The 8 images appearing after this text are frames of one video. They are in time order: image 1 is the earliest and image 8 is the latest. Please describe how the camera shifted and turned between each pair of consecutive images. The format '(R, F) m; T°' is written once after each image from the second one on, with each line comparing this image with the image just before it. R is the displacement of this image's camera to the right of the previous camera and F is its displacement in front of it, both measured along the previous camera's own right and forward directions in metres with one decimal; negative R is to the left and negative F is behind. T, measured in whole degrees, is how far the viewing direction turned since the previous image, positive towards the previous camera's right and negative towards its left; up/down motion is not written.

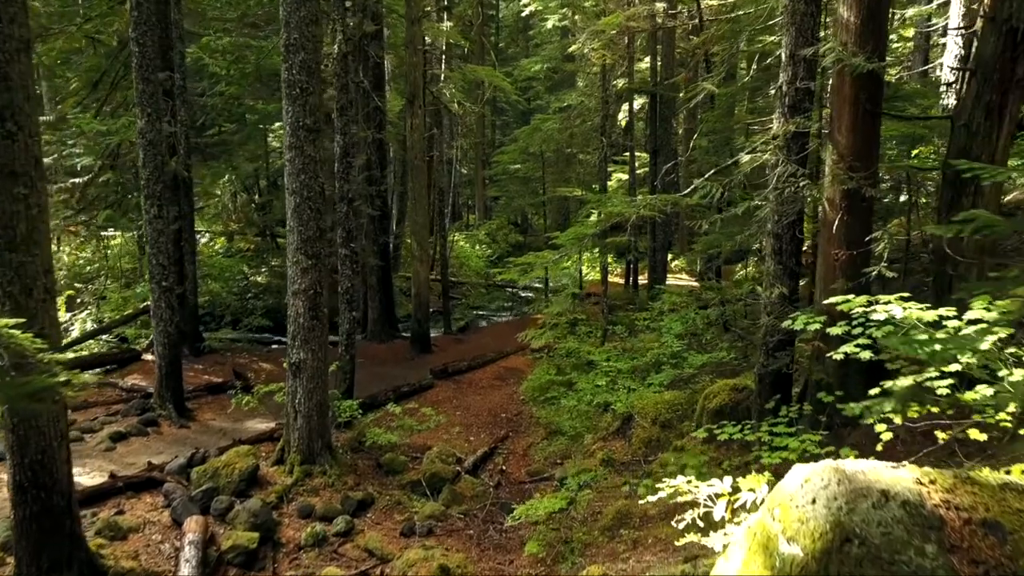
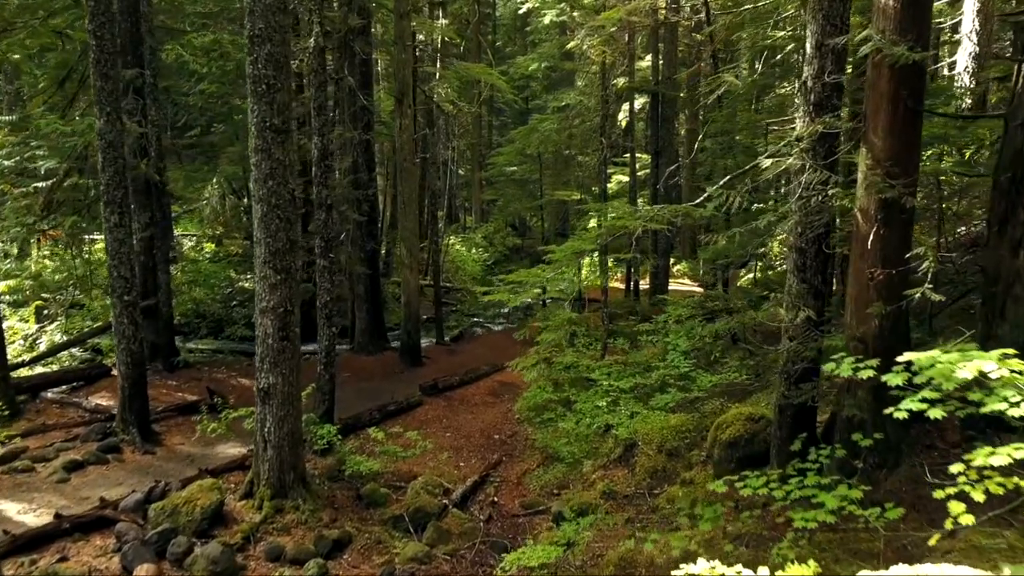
(+0.1, +0.8) m; 0°
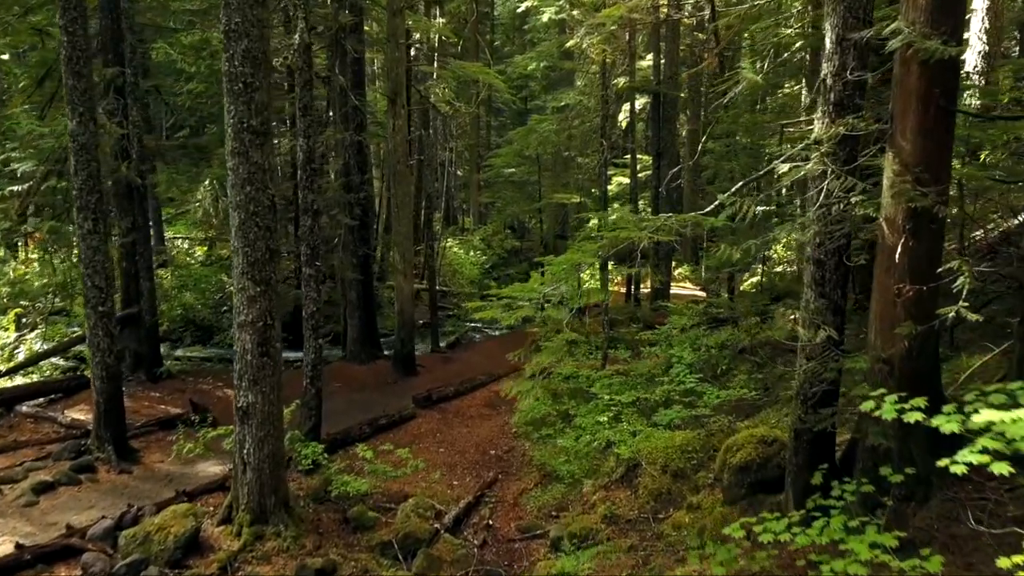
(+0.1, +0.5) m; 0°
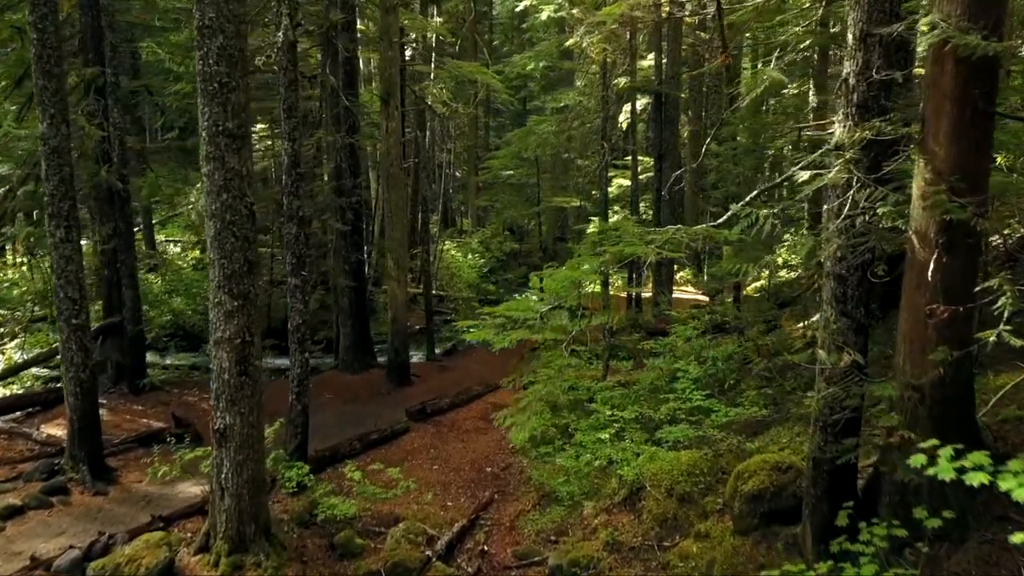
(0.0, +0.5) m; 0°
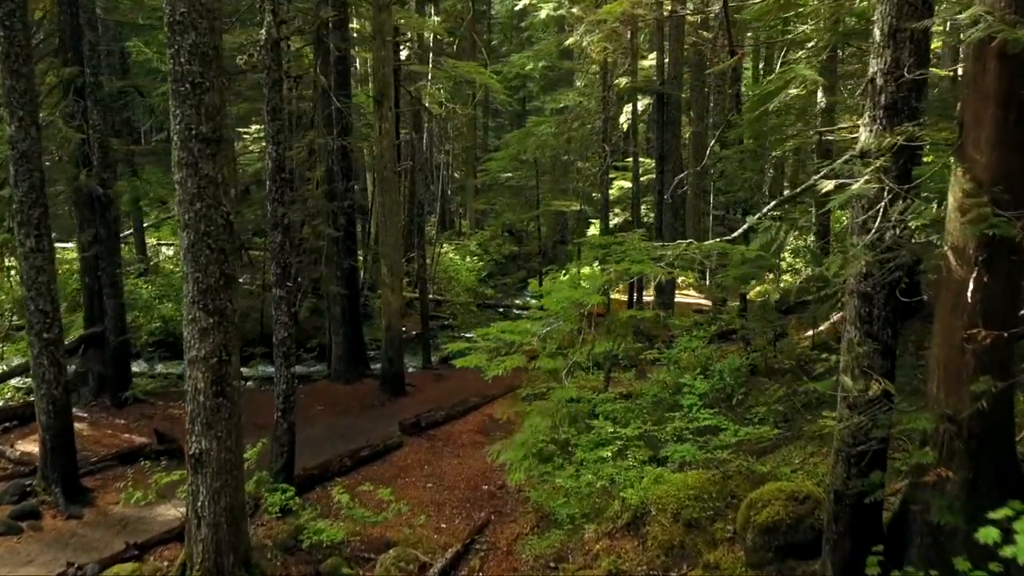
(0.0, +0.5) m; 0°
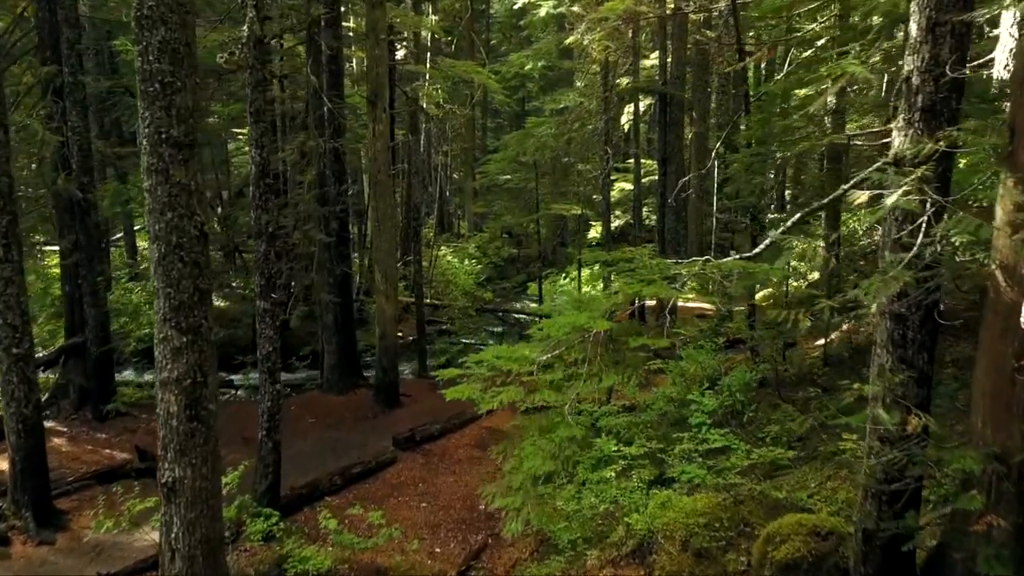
(0.0, +0.5) m; 0°
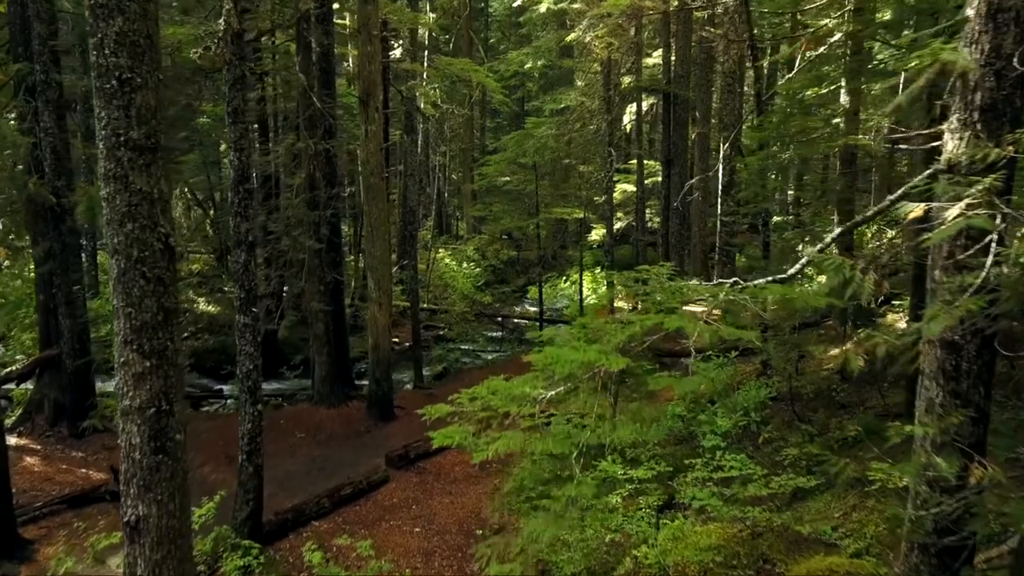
(0.0, +0.6) m; 0°
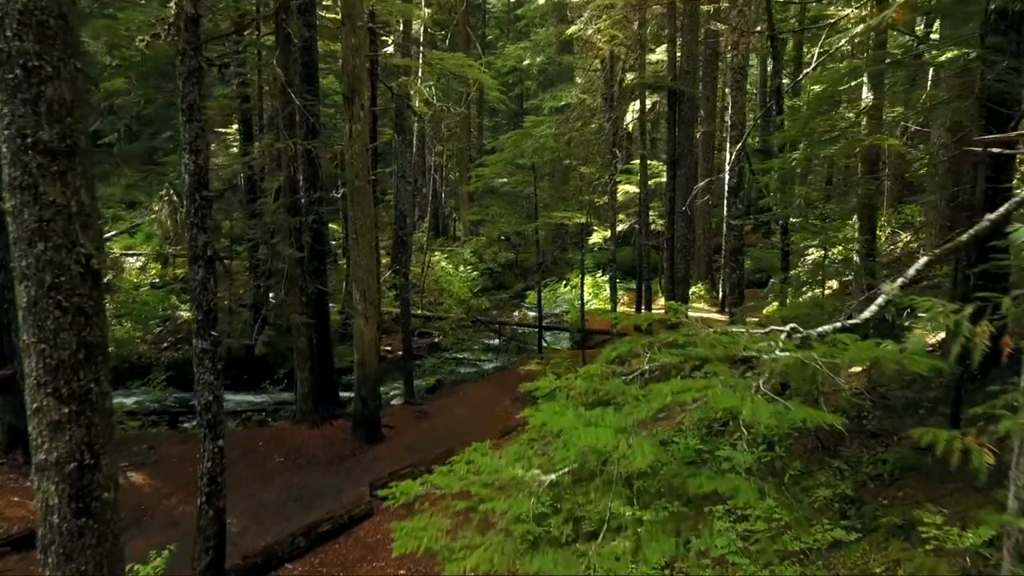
(+0.1, +0.9) m; 0°
